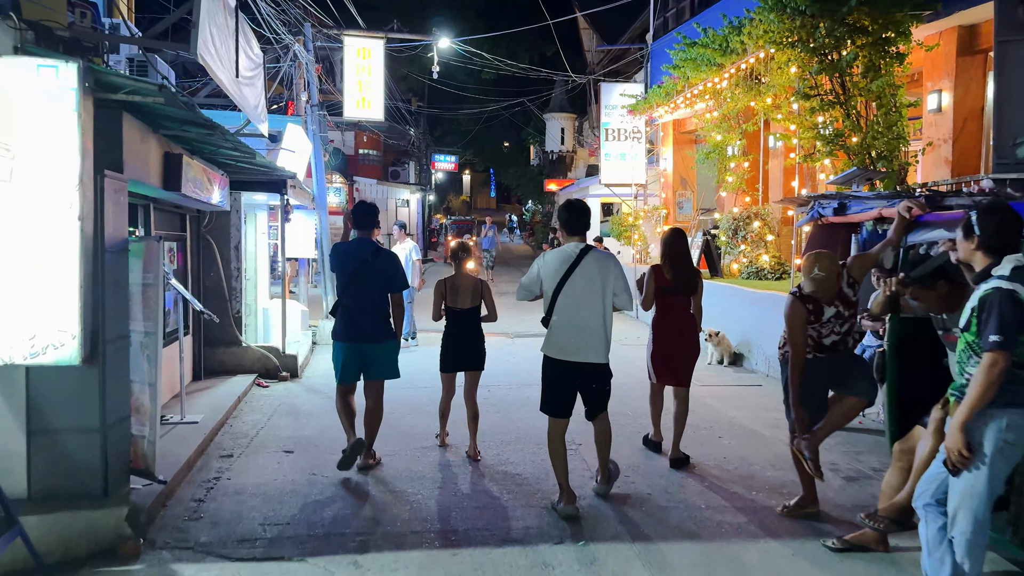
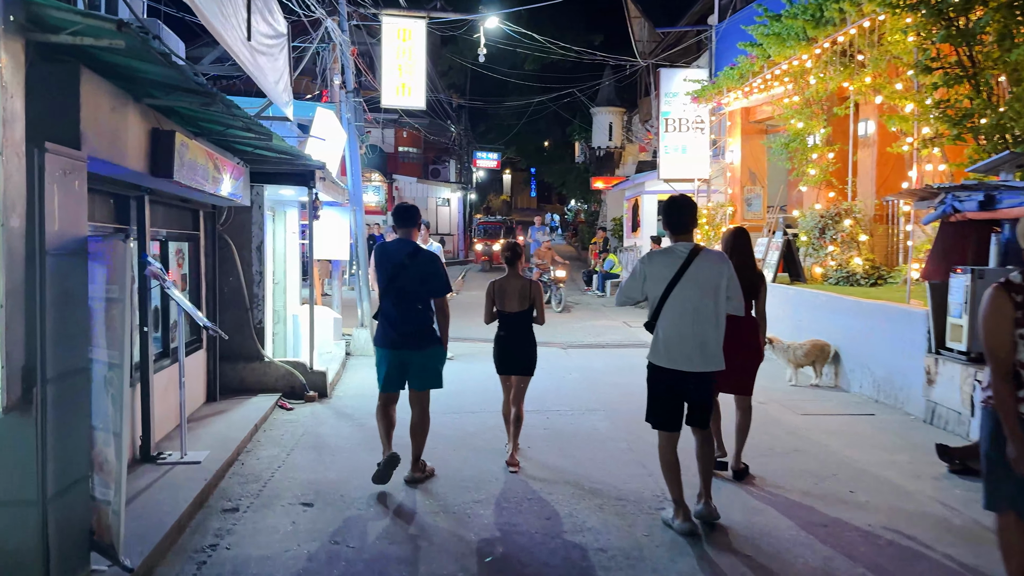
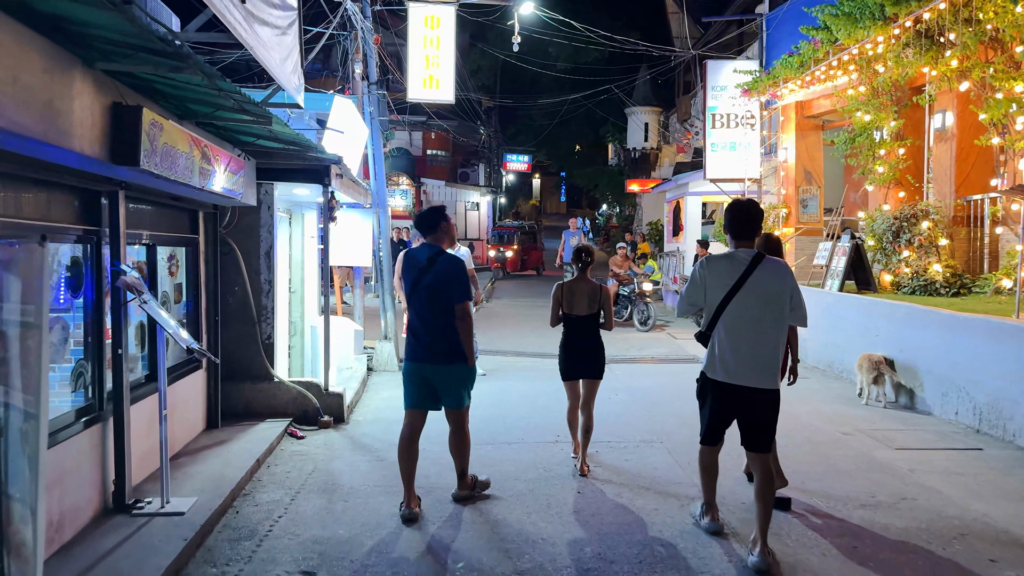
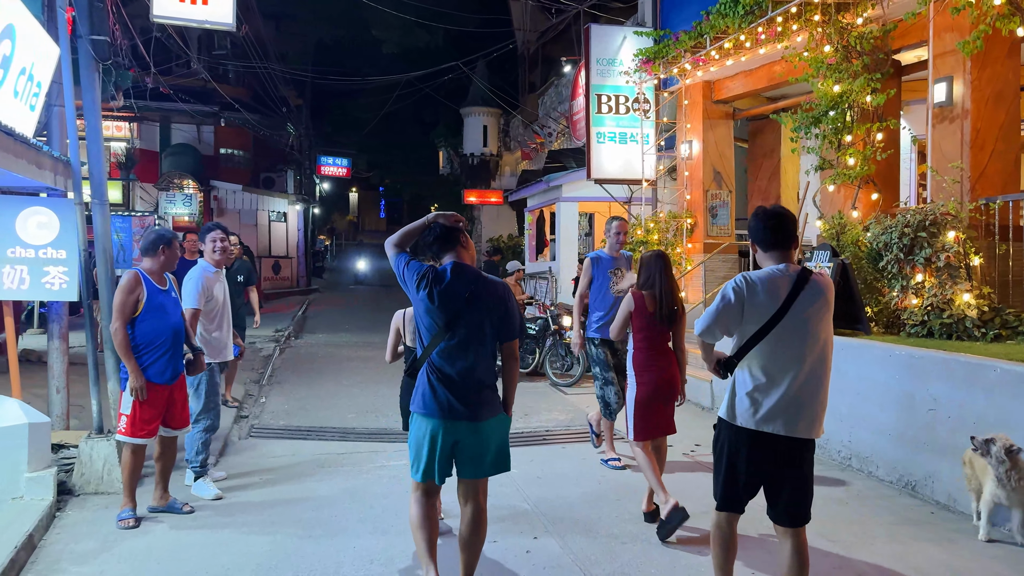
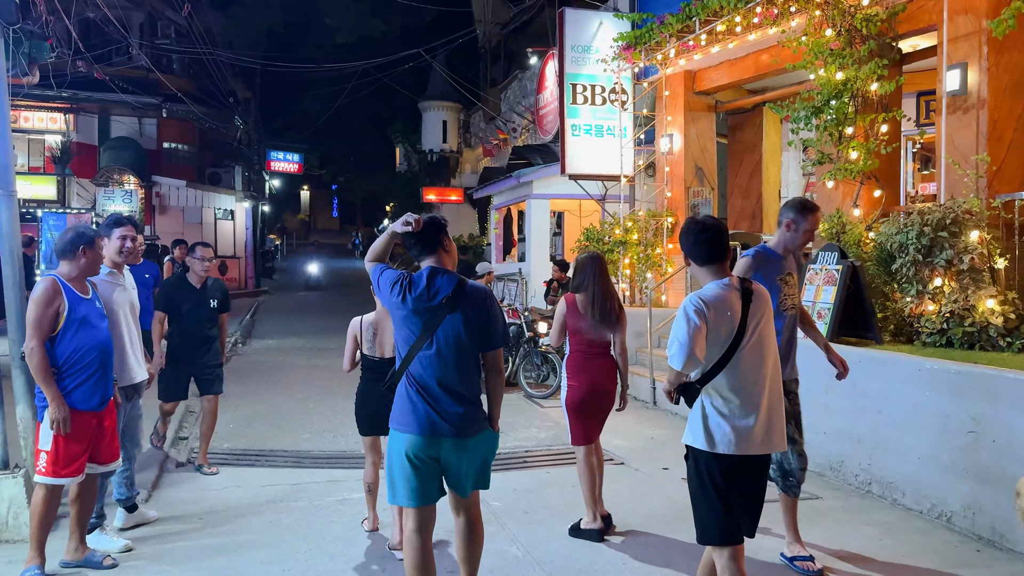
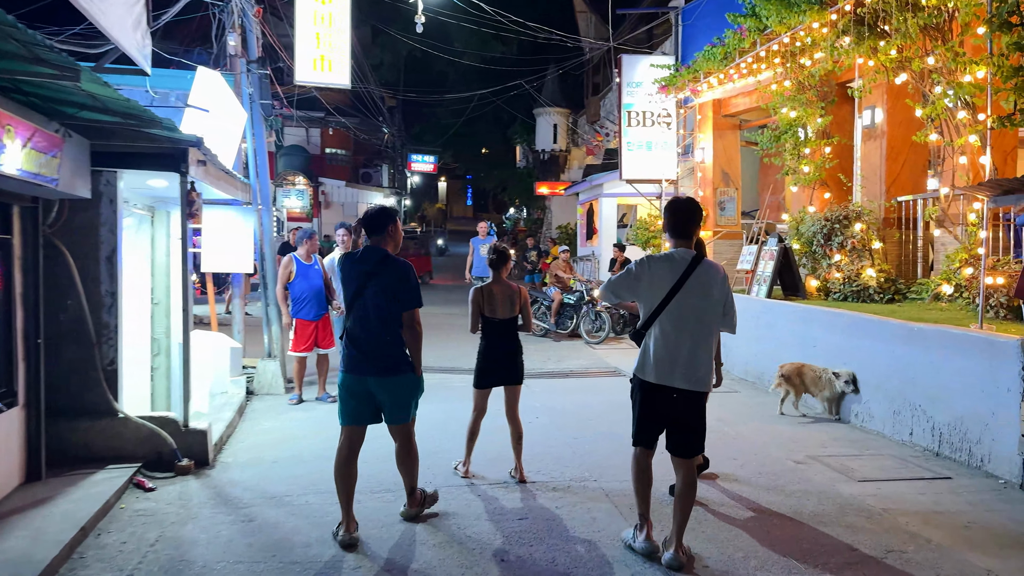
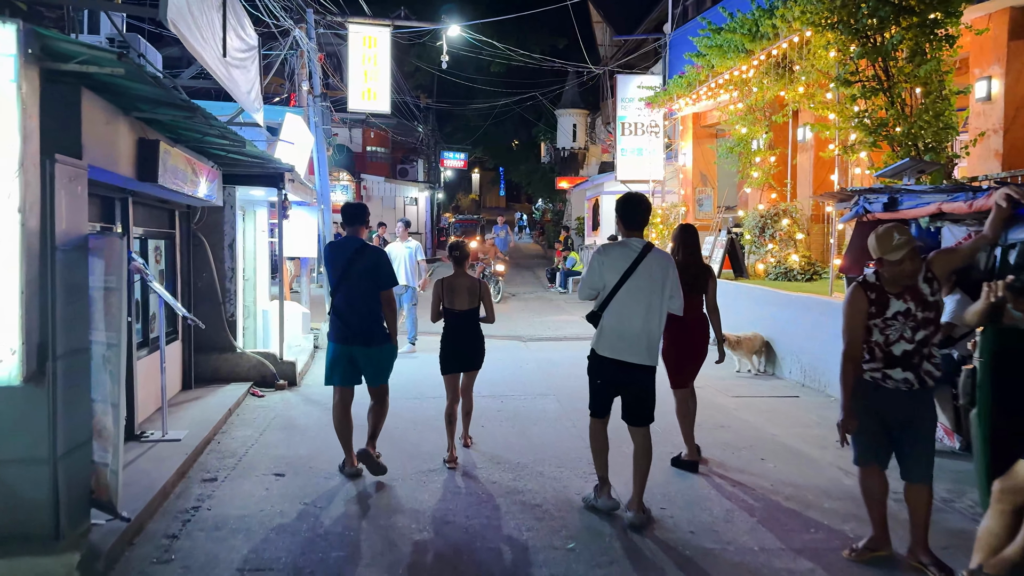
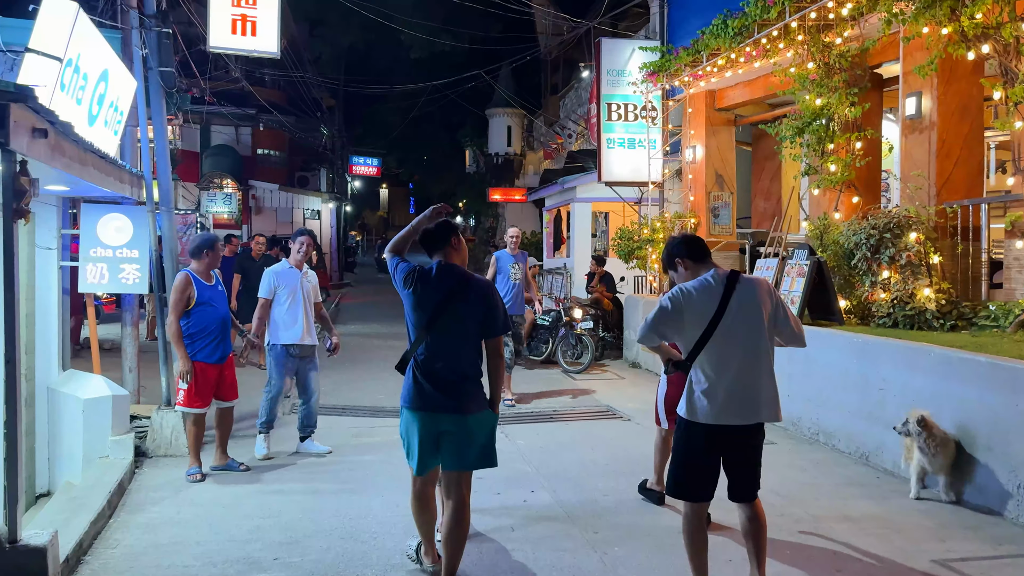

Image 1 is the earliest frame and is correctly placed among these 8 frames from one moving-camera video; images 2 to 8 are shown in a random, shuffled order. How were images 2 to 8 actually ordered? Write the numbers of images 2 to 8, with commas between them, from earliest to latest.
7, 2, 3, 6, 8, 4, 5
